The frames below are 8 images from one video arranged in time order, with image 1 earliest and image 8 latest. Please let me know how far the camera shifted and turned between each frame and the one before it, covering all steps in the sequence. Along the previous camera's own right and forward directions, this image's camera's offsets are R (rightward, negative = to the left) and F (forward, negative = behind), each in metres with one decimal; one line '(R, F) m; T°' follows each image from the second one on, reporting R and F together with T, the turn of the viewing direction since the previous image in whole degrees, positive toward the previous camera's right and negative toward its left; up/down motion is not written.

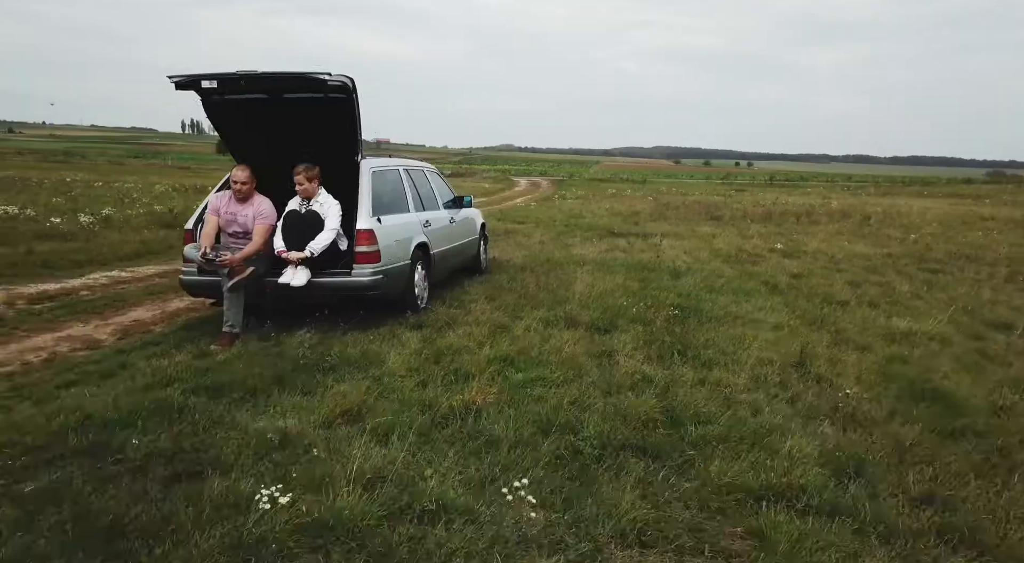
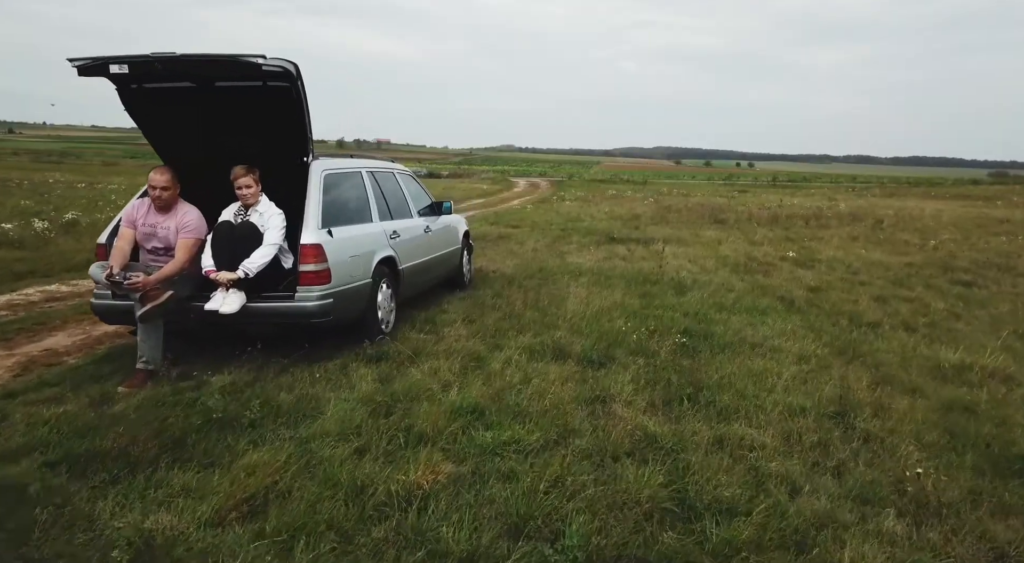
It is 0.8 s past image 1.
(+0.2, +1.0) m; 0°
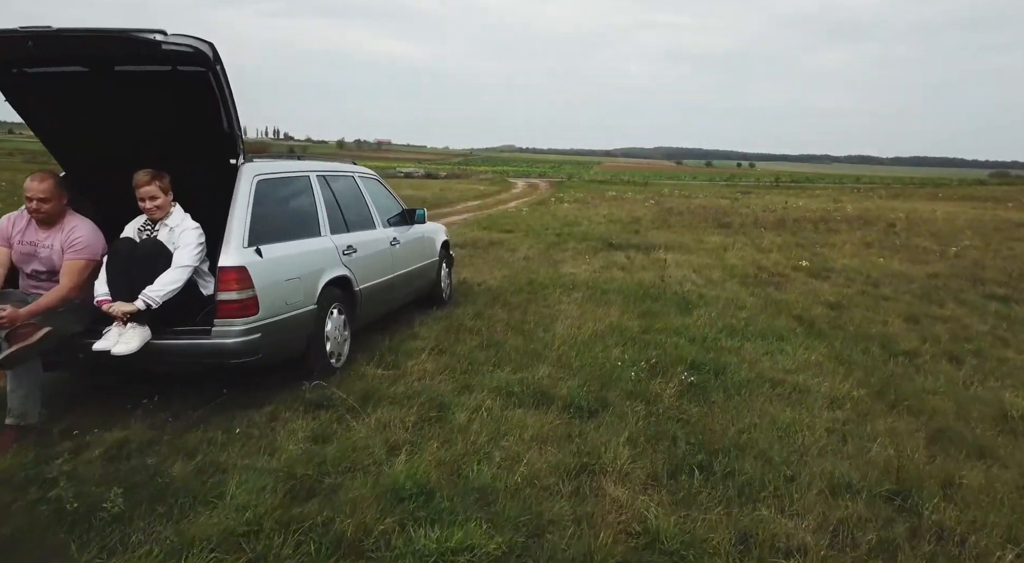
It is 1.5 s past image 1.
(+0.2, +1.0) m; 0°
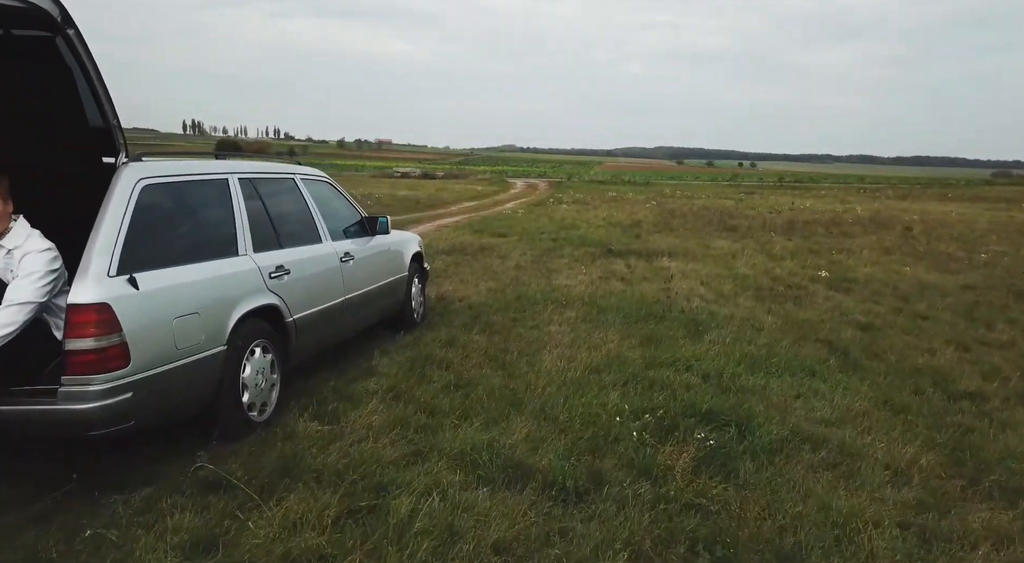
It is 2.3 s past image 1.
(+0.2, +1.1) m; 0°
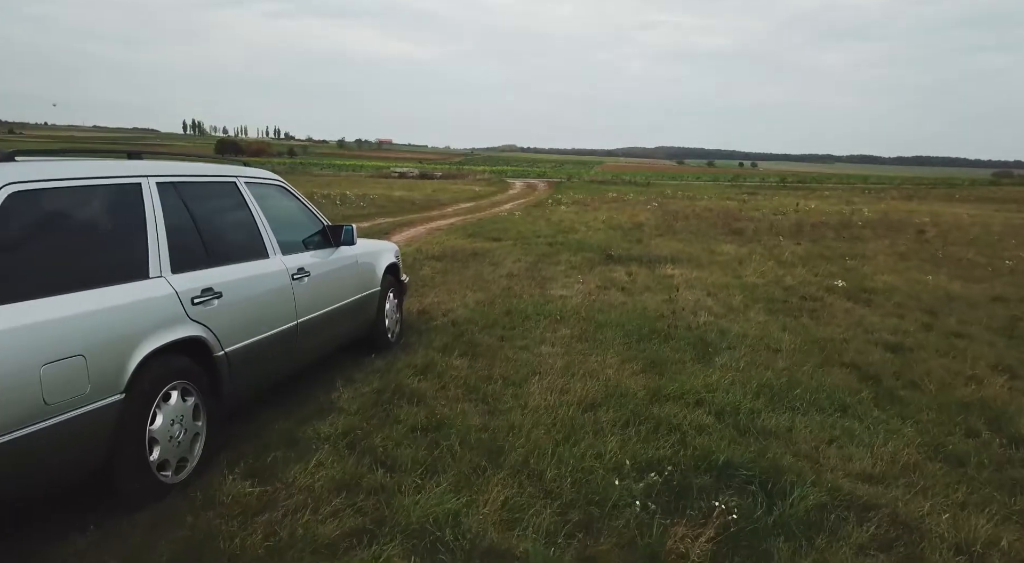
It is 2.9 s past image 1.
(+0.1, +0.8) m; 0°
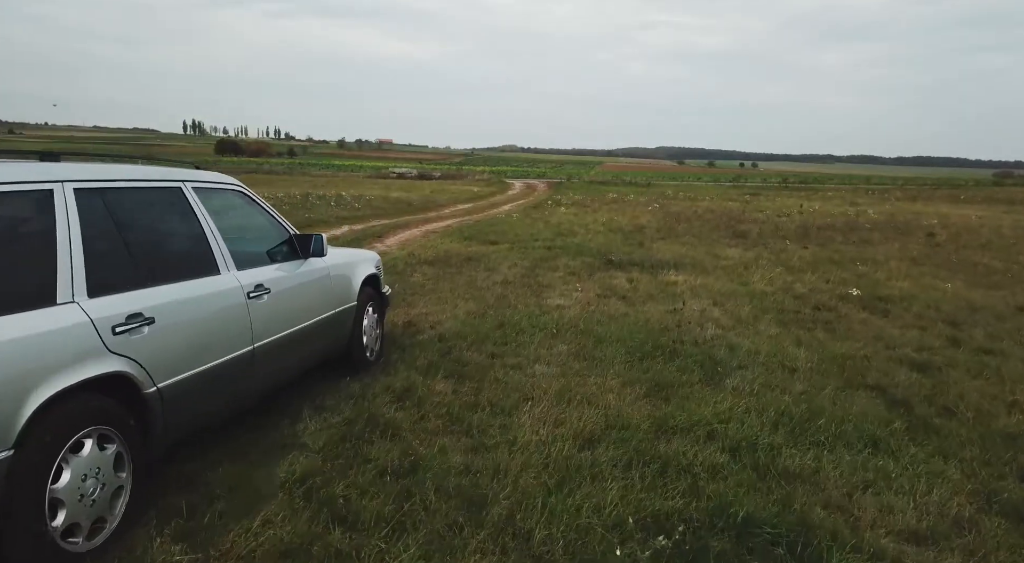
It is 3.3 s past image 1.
(+0.1, +0.6) m; 0°
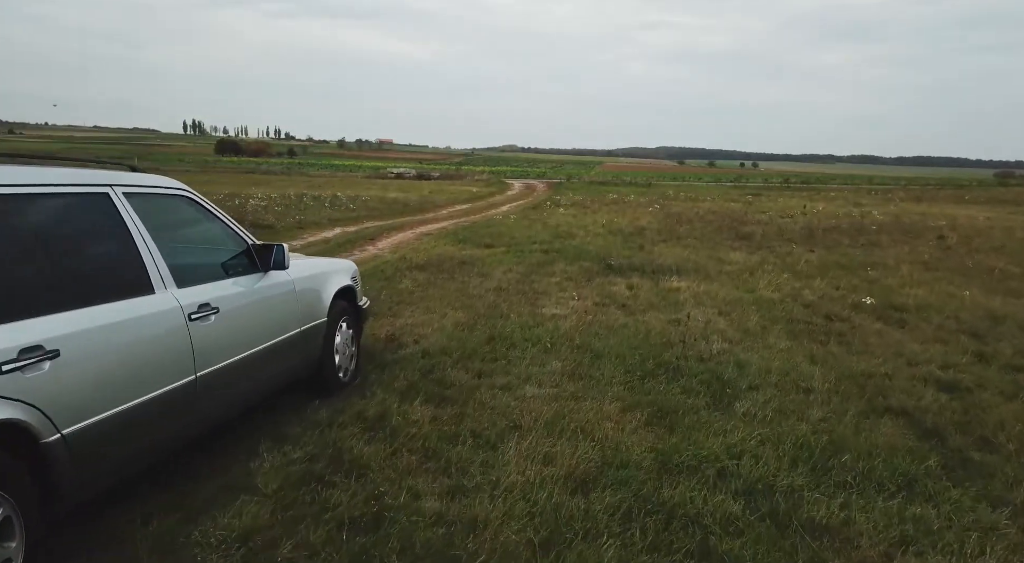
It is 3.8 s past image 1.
(+0.1, +0.5) m; 0°
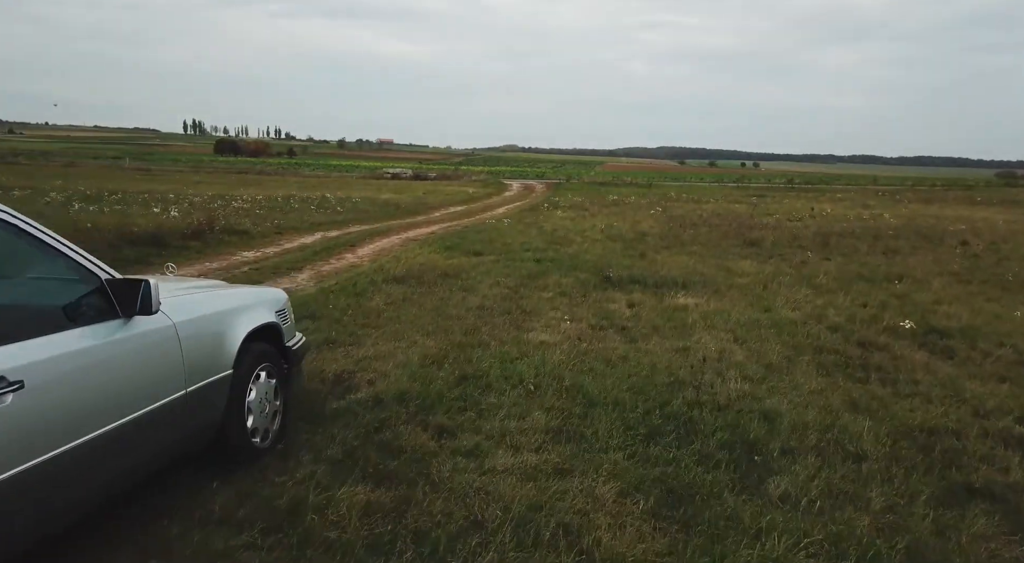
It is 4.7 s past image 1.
(+0.2, +1.2) m; 0°
